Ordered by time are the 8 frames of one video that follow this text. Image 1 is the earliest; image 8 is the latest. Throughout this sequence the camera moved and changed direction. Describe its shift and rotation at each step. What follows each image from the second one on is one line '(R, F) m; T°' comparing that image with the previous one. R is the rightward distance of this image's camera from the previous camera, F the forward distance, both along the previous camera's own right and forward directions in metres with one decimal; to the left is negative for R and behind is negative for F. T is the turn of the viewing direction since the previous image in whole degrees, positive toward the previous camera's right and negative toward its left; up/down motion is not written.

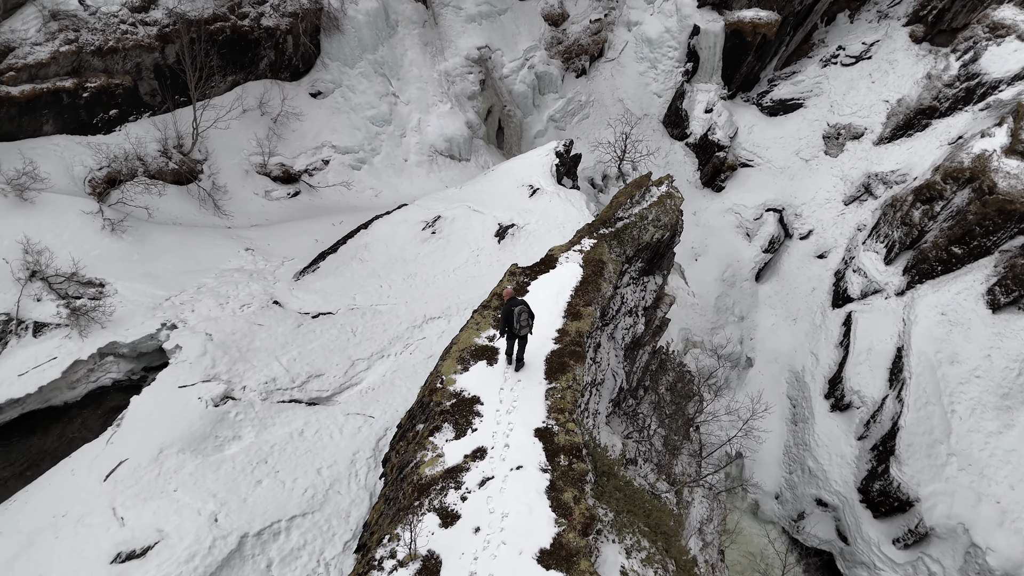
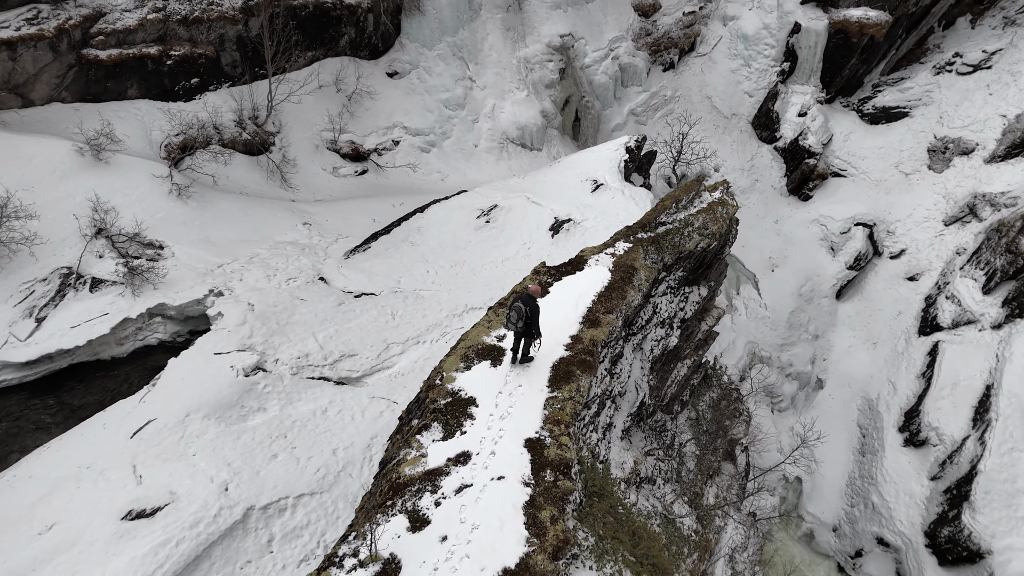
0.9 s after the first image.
(+0.9, +0.5) m; -7°
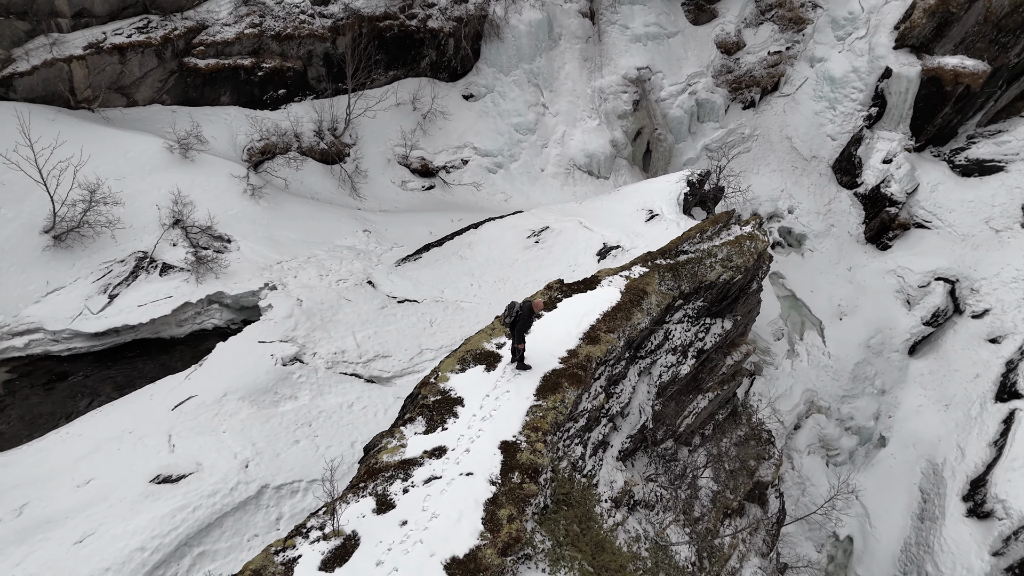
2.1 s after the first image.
(+1.1, -0.3) m; -7°
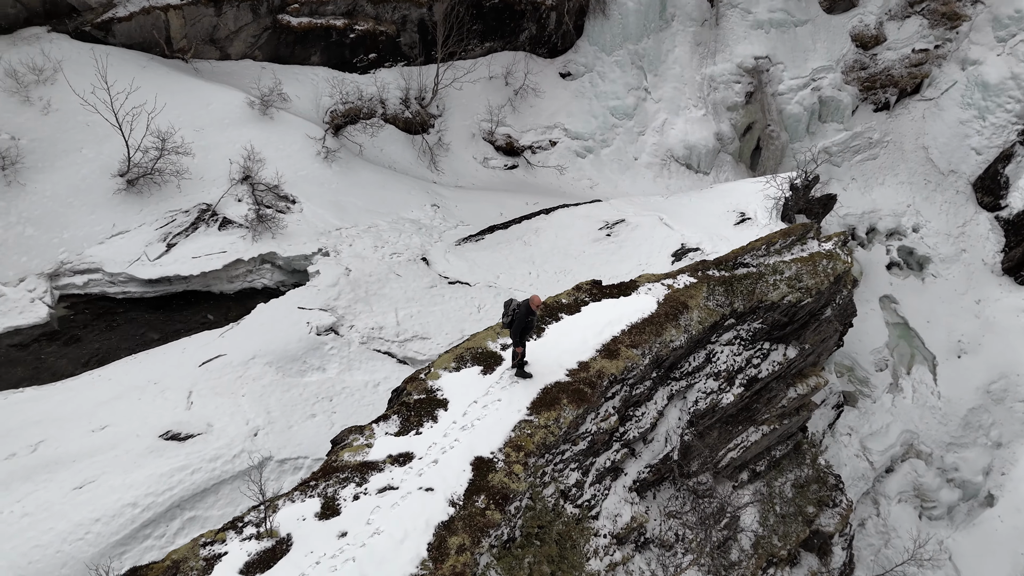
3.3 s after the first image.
(+1.1, +1.1) m; -9°
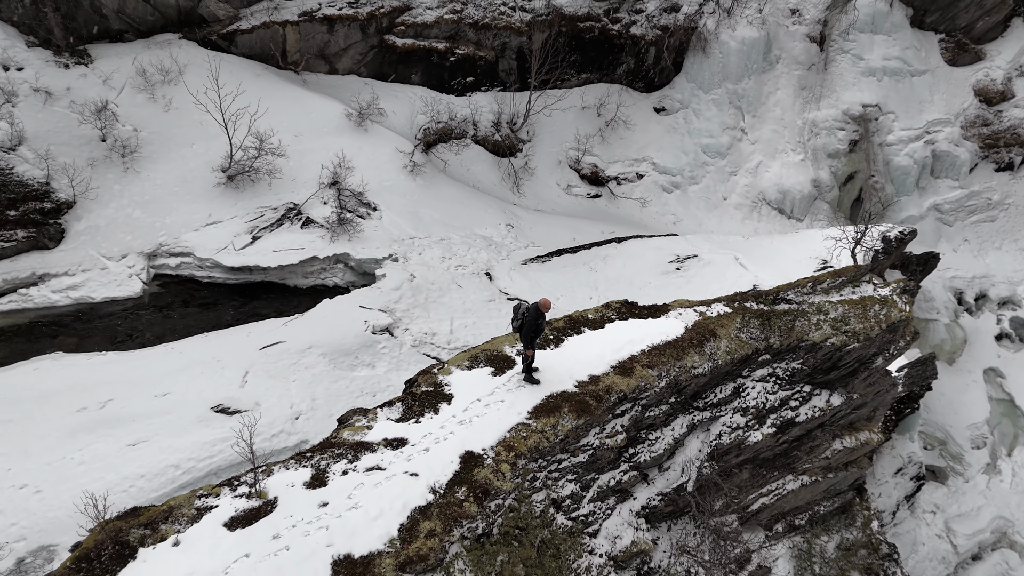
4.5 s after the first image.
(+1.0, -0.1) m; -8°
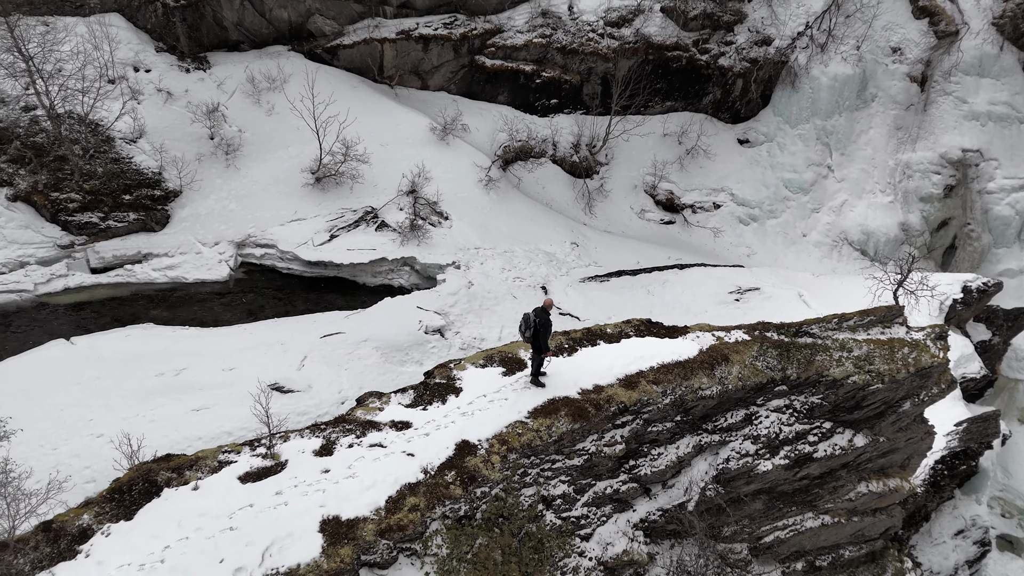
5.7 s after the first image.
(+1.0, -0.5) m; -8°
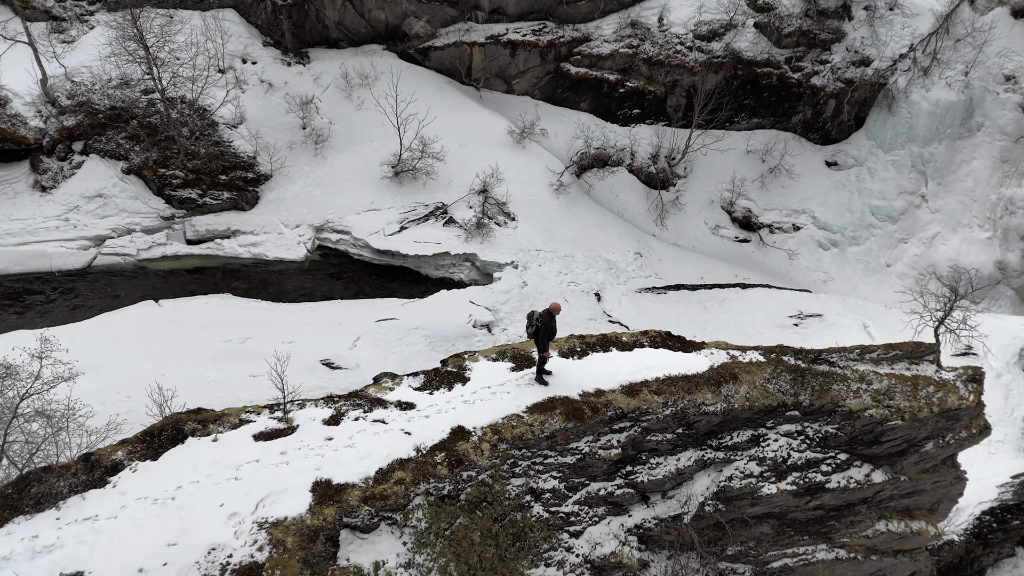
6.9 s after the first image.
(+1.1, -0.4) m; -8°
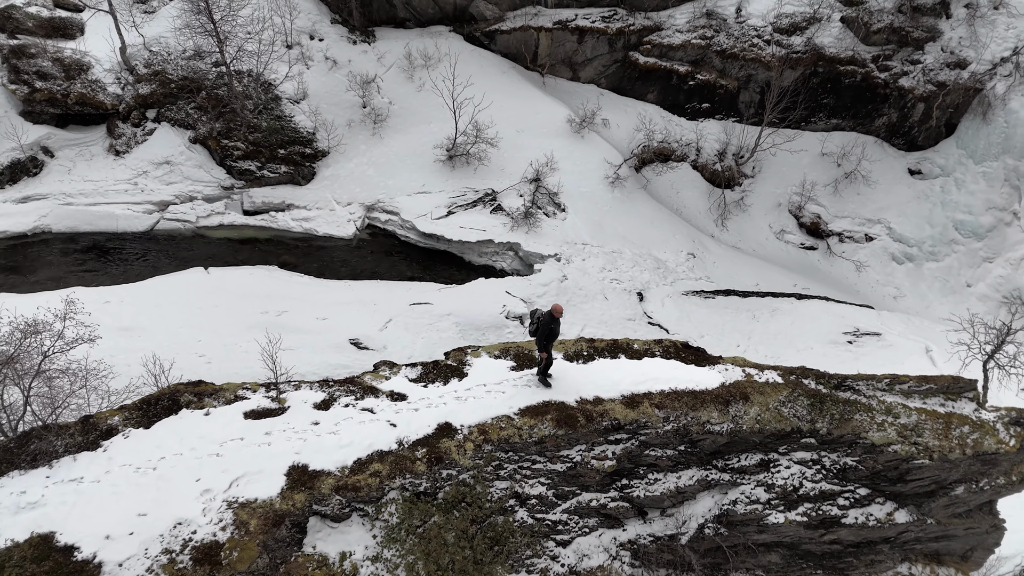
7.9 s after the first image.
(+0.9, +0.3) m; -6°
